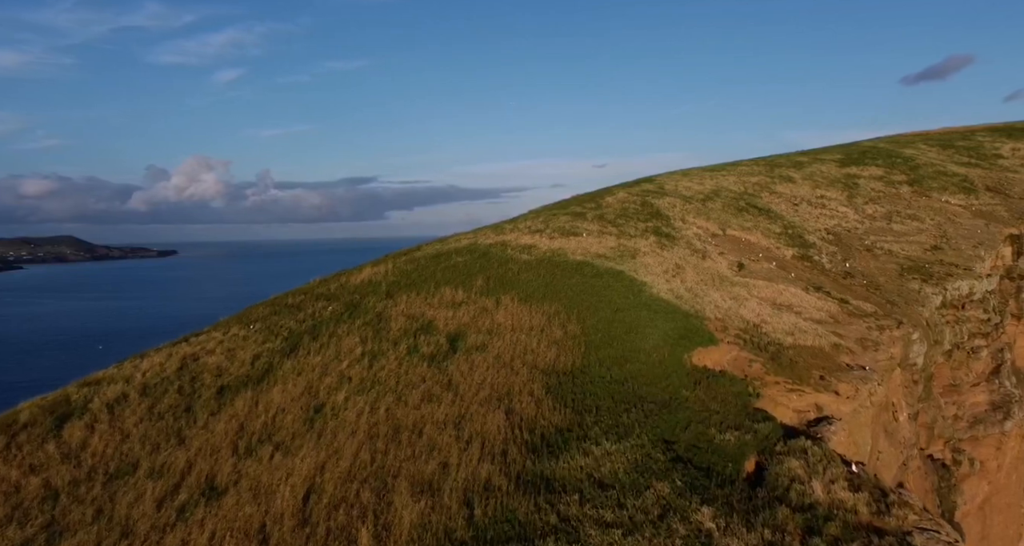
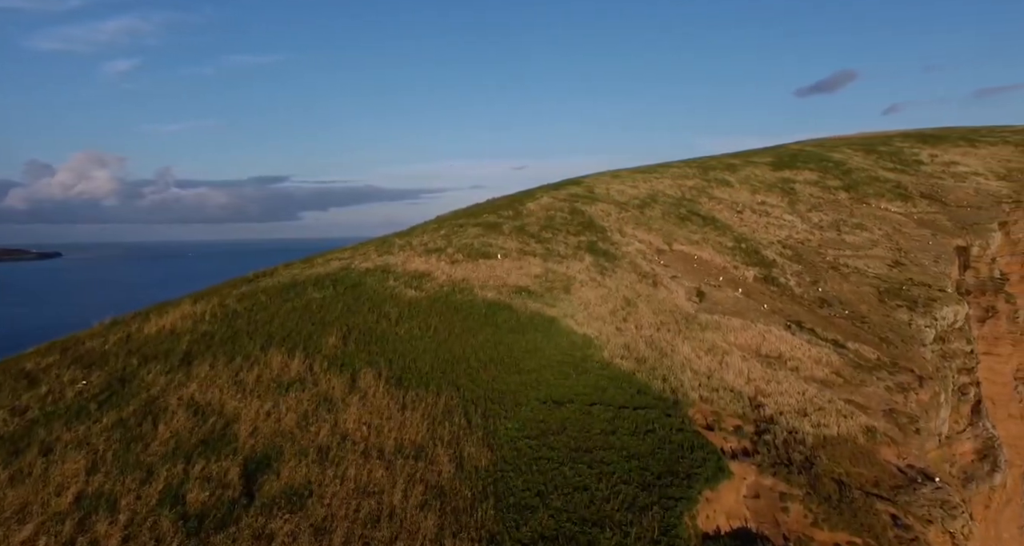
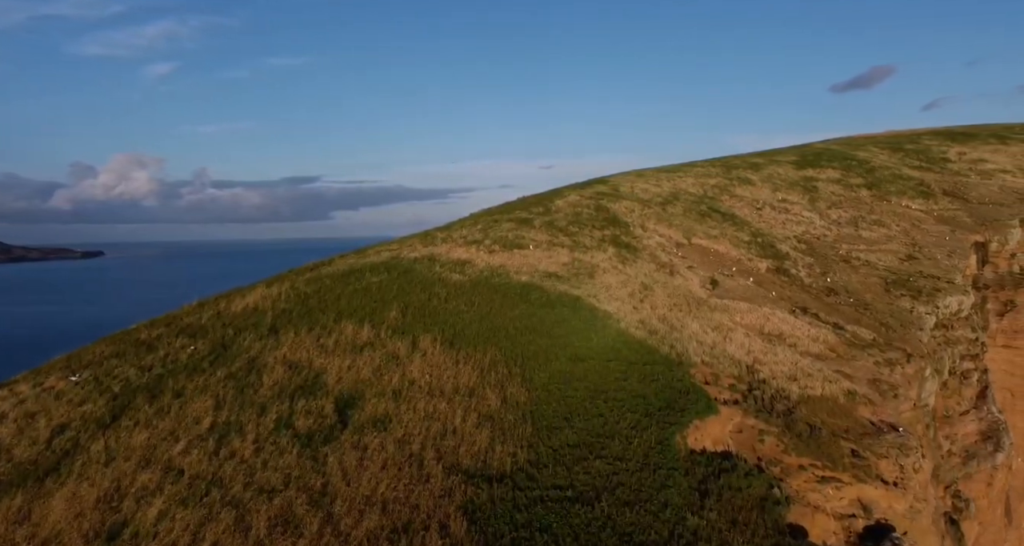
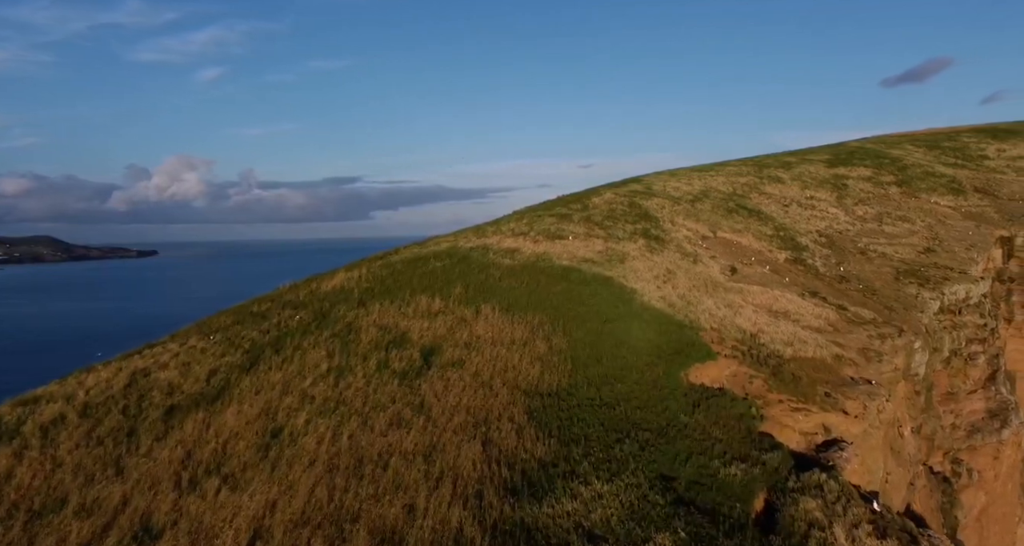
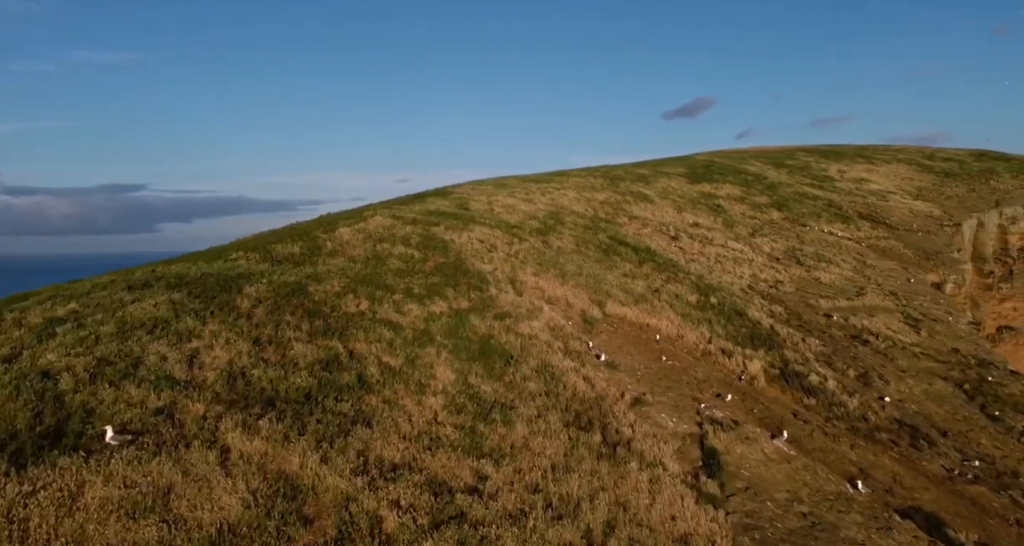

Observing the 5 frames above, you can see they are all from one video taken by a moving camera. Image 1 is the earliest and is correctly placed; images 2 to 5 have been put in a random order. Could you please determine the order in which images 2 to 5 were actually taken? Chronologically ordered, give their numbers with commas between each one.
4, 3, 2, 5
